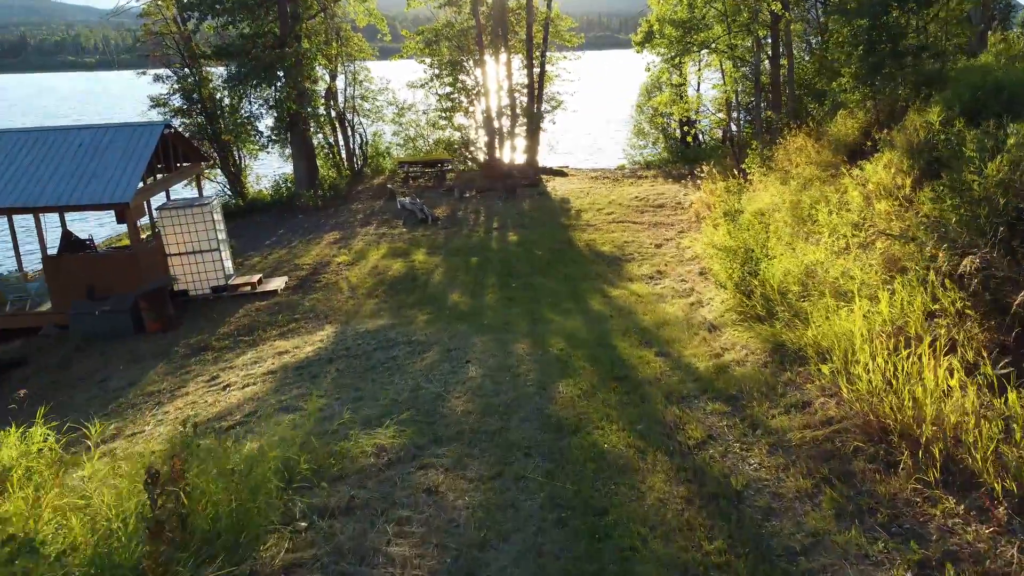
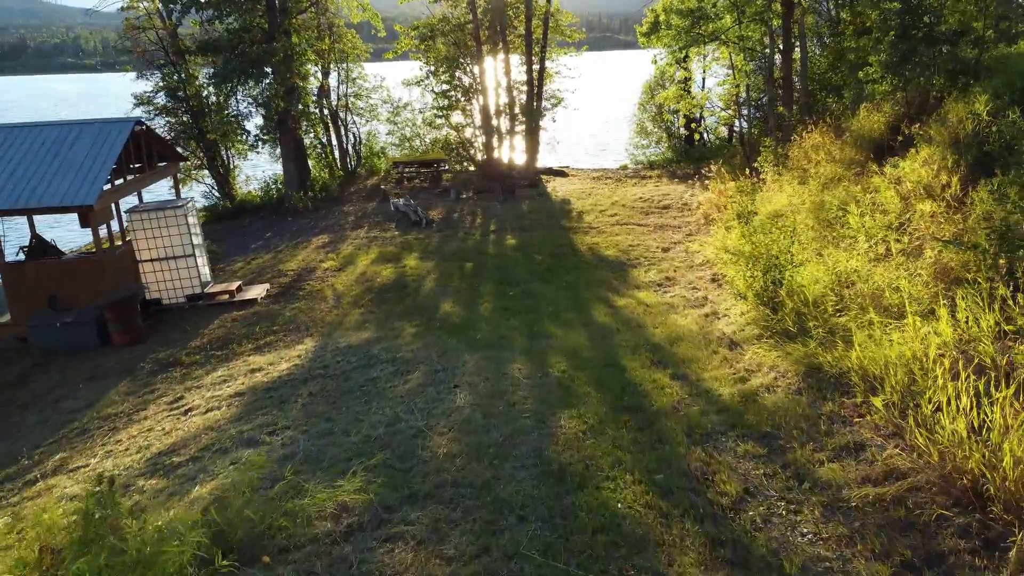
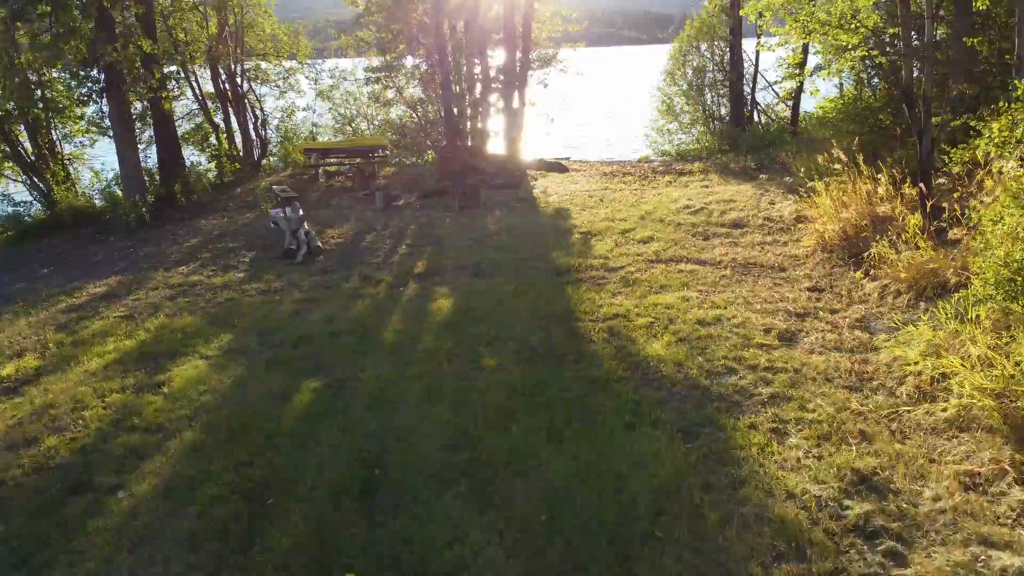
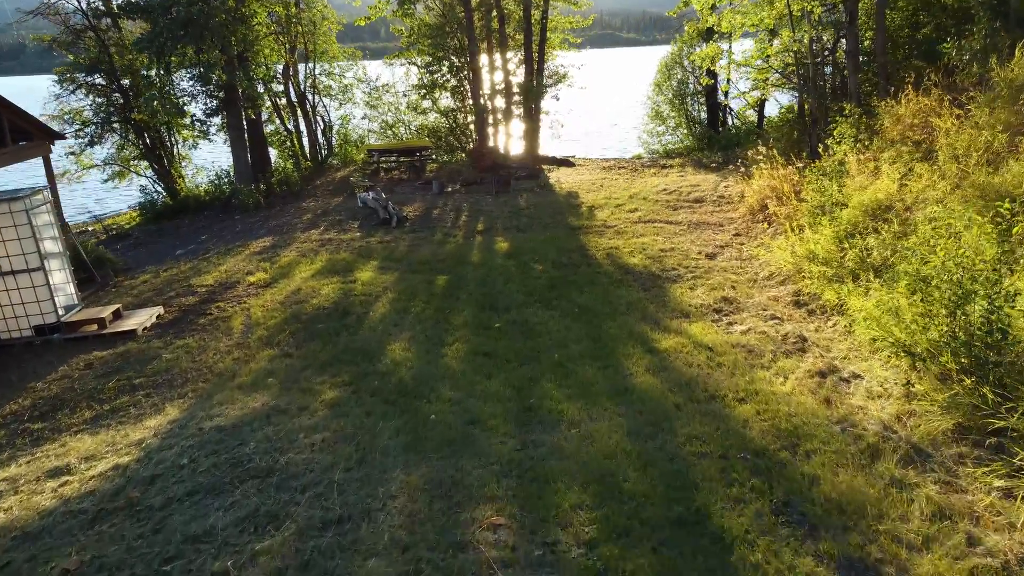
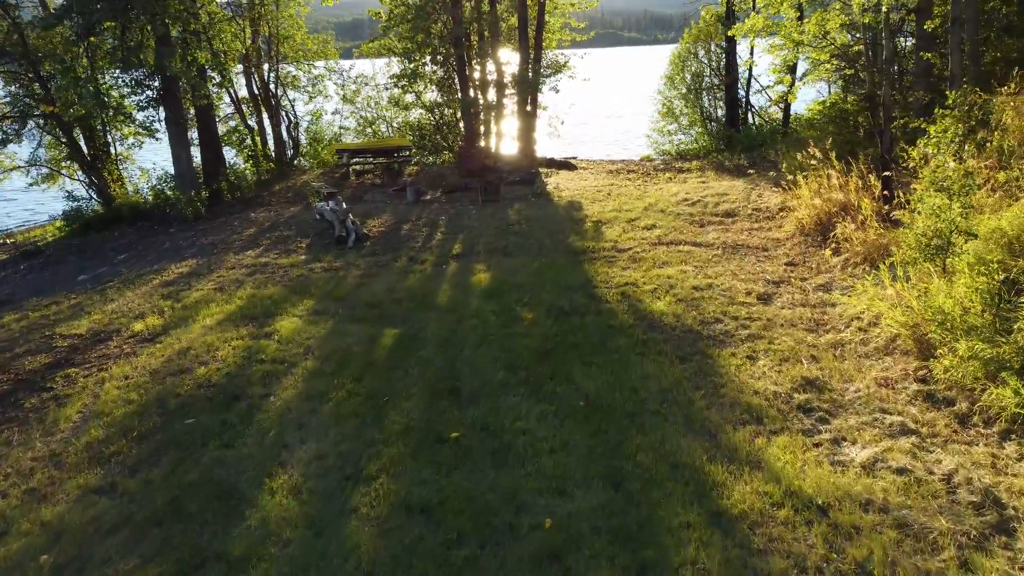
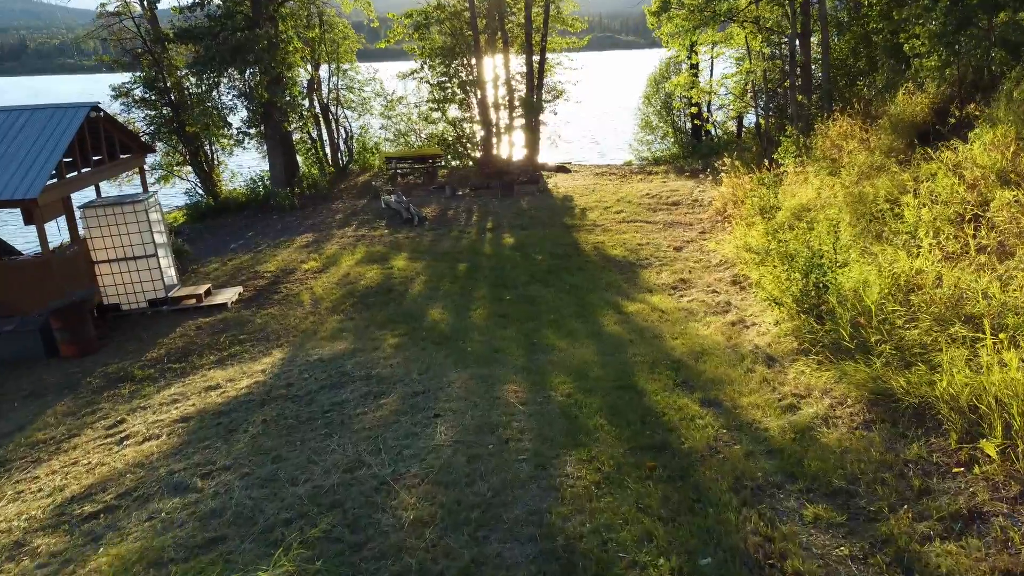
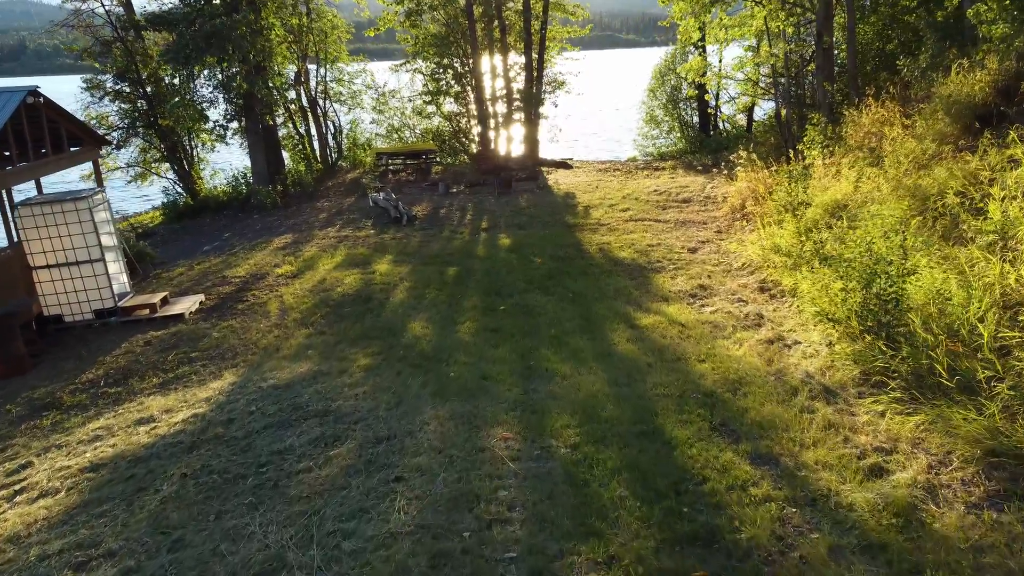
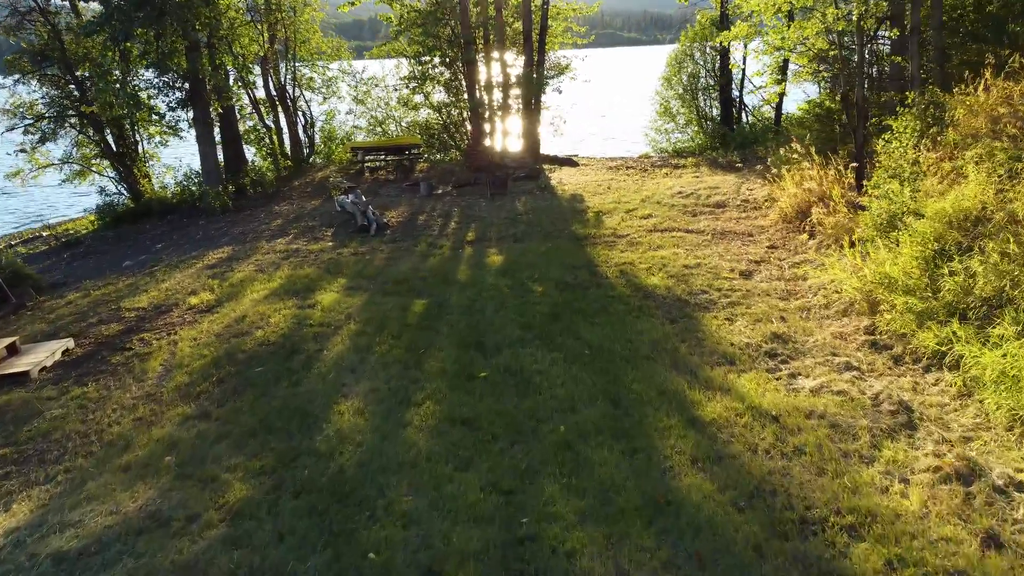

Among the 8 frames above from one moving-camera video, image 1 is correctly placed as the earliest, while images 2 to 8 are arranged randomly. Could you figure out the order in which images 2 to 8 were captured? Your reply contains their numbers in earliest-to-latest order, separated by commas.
2, 6, 7, 4, 8, 5, 3
